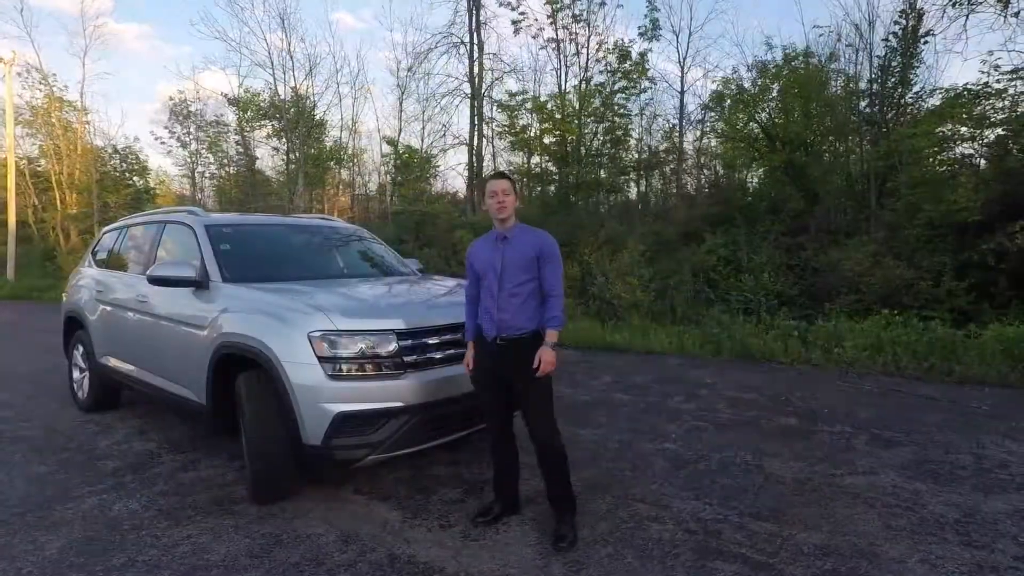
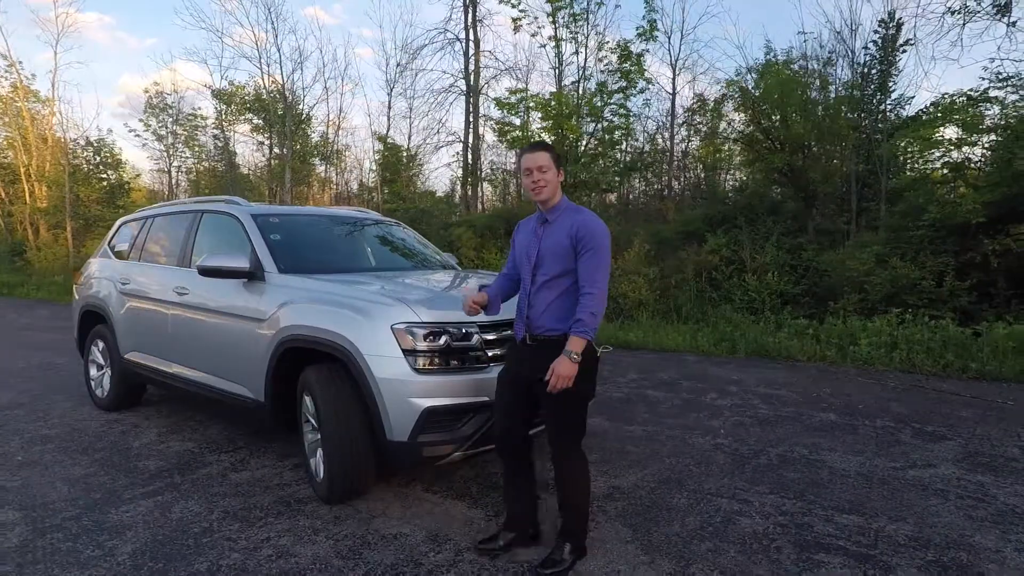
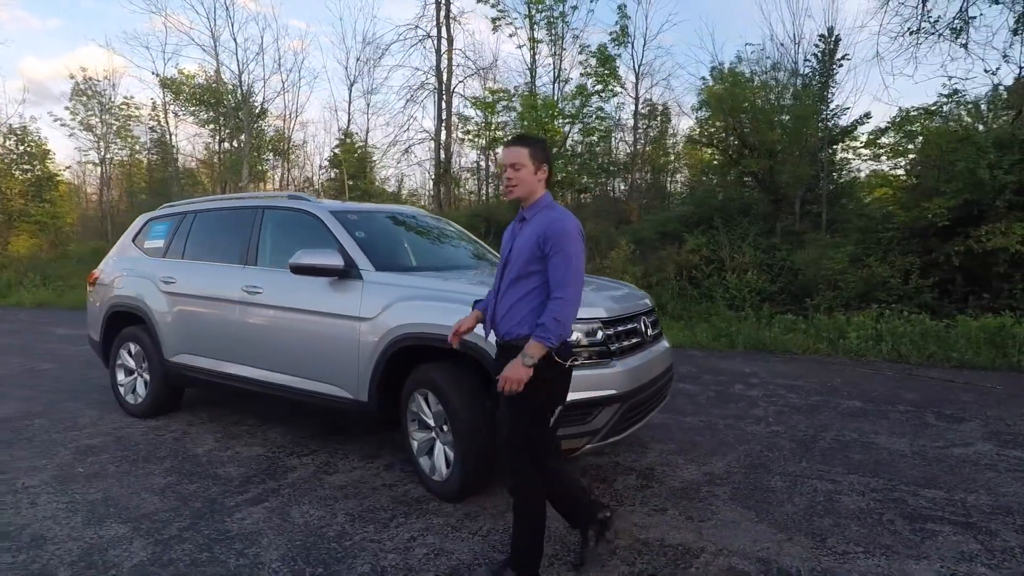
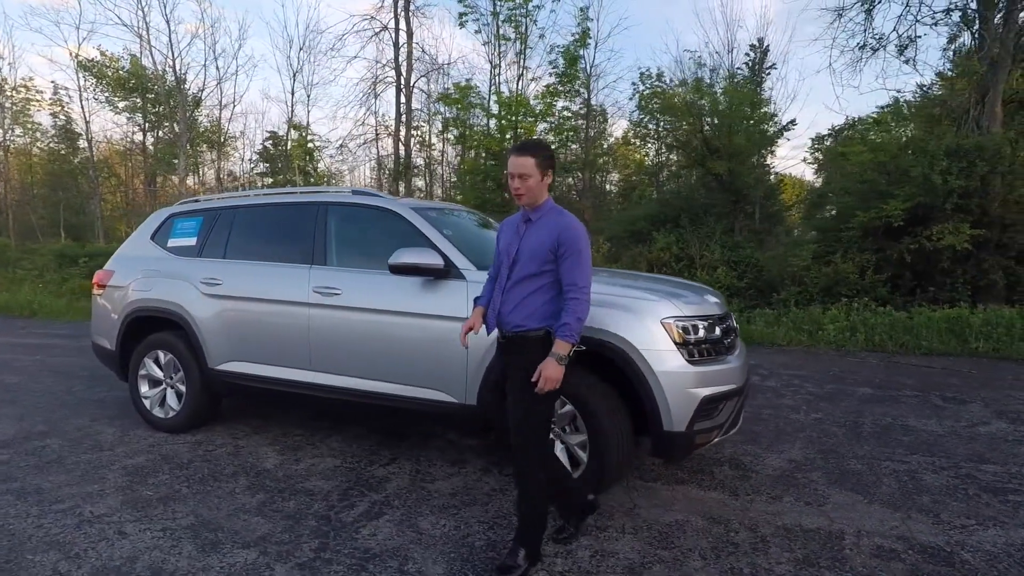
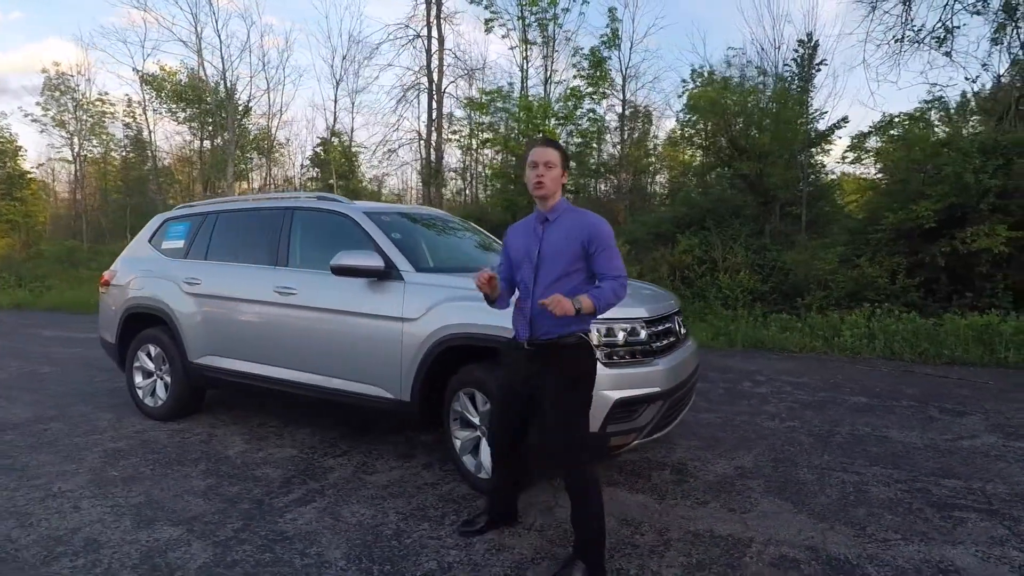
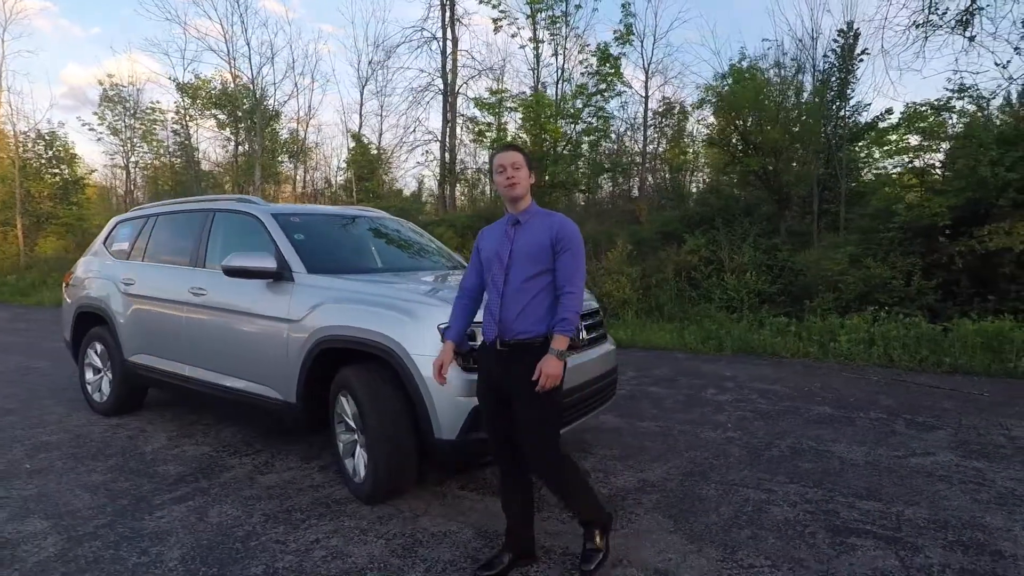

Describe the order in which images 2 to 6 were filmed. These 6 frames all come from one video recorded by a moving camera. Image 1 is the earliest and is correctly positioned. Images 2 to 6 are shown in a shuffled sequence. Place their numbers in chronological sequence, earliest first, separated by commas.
2, 6, 3, 5, 4
